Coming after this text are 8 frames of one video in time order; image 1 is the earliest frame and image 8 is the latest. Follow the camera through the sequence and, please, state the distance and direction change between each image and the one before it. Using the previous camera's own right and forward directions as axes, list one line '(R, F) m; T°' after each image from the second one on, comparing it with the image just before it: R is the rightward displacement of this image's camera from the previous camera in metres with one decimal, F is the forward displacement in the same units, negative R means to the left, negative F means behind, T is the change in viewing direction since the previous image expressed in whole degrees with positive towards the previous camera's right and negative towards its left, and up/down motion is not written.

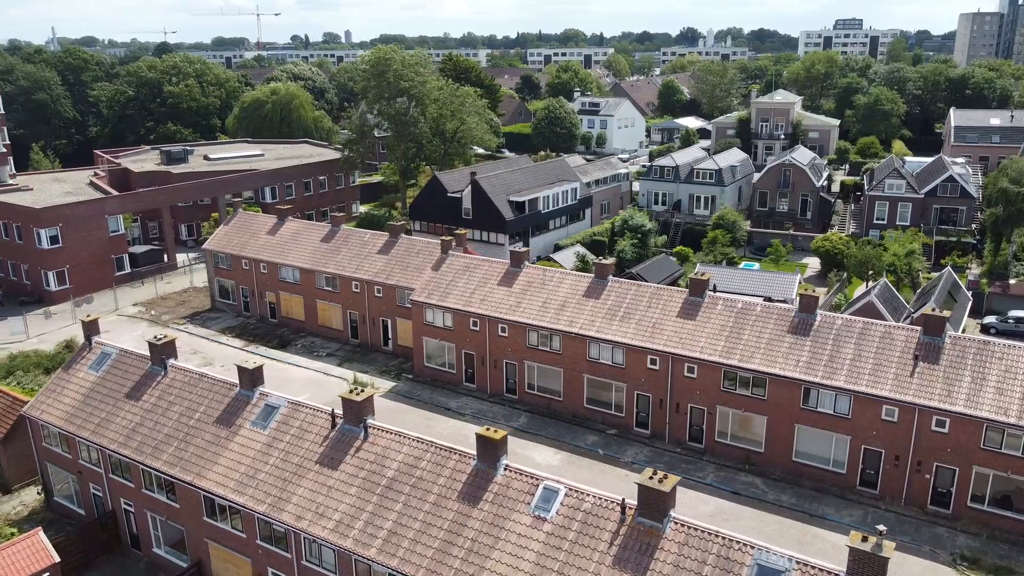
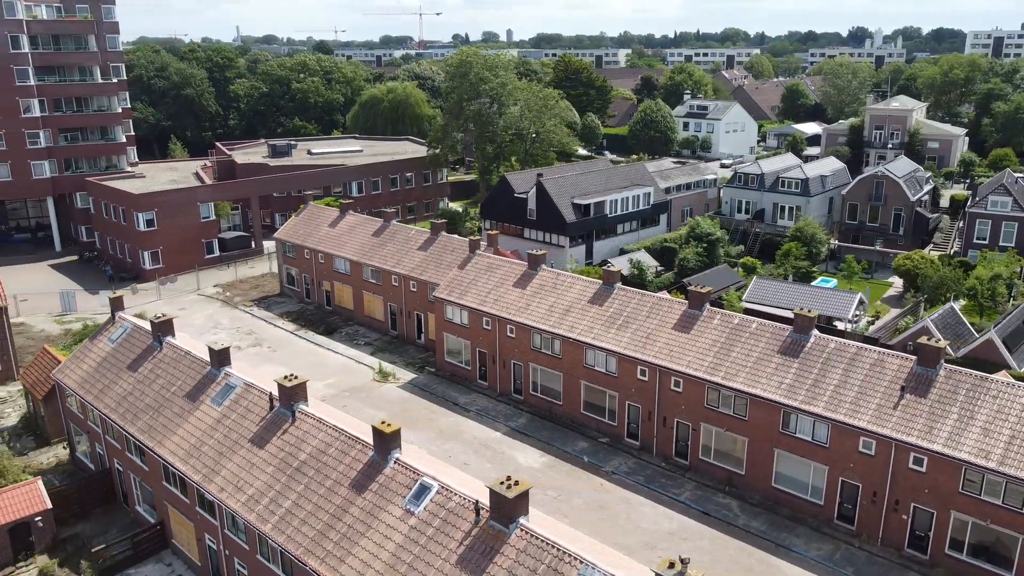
(+5.3, 0.0) m; -10°
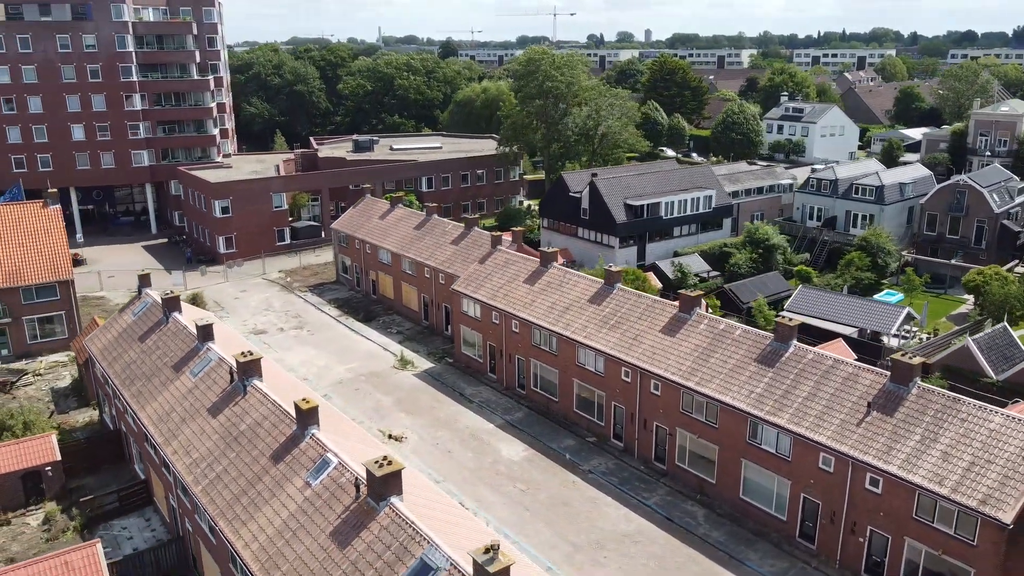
(+4.8, -0.1) m; -9°
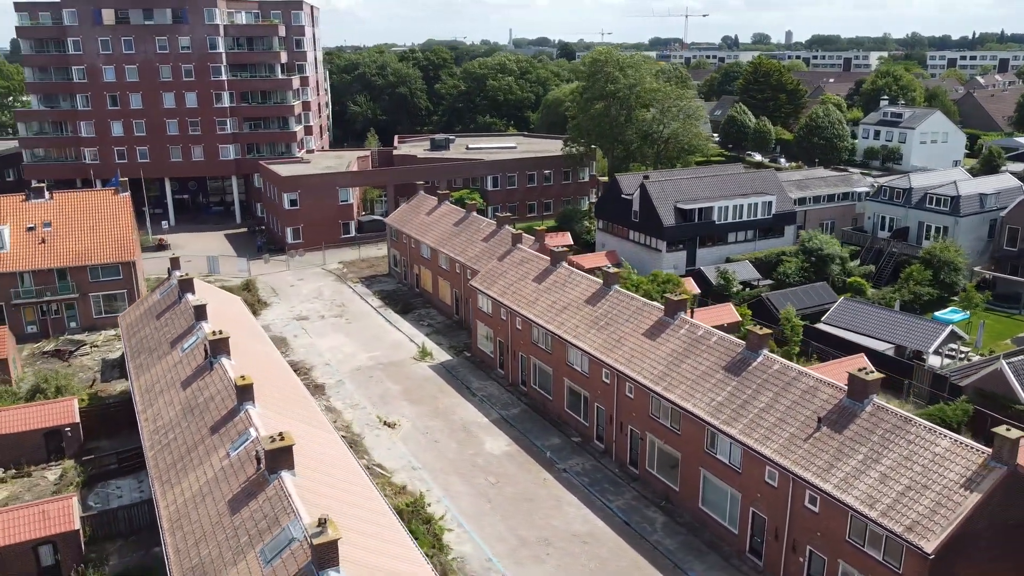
(+4.7, 0.0) m; -9°
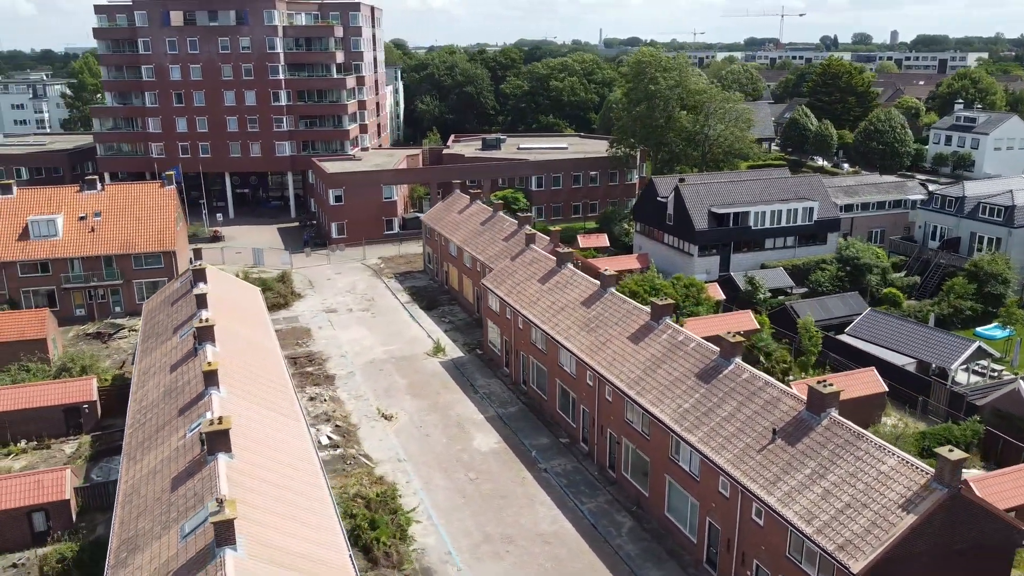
(+3.3, -0.1) m; -6°
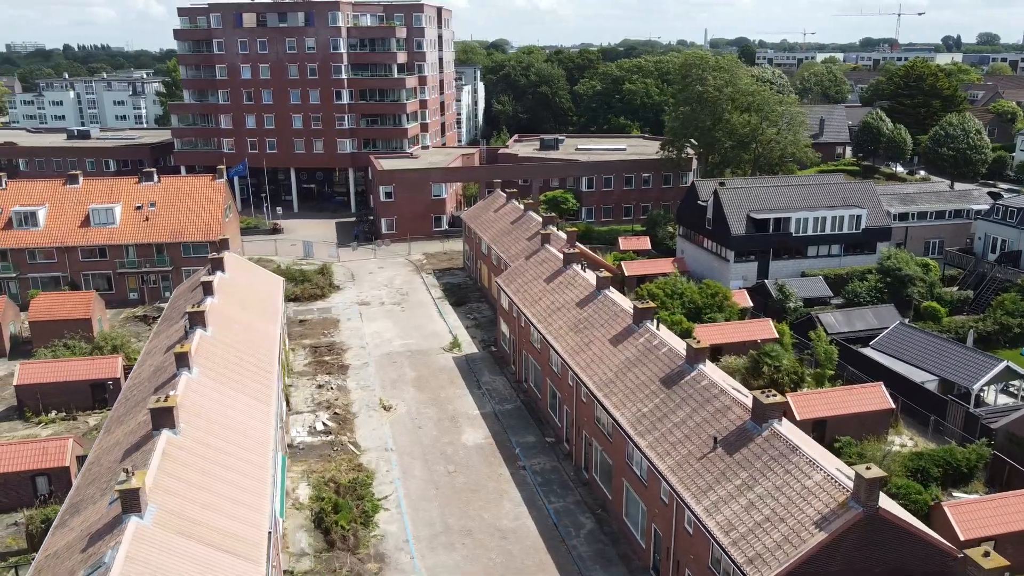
(+3.8, -0.1) m; -7°
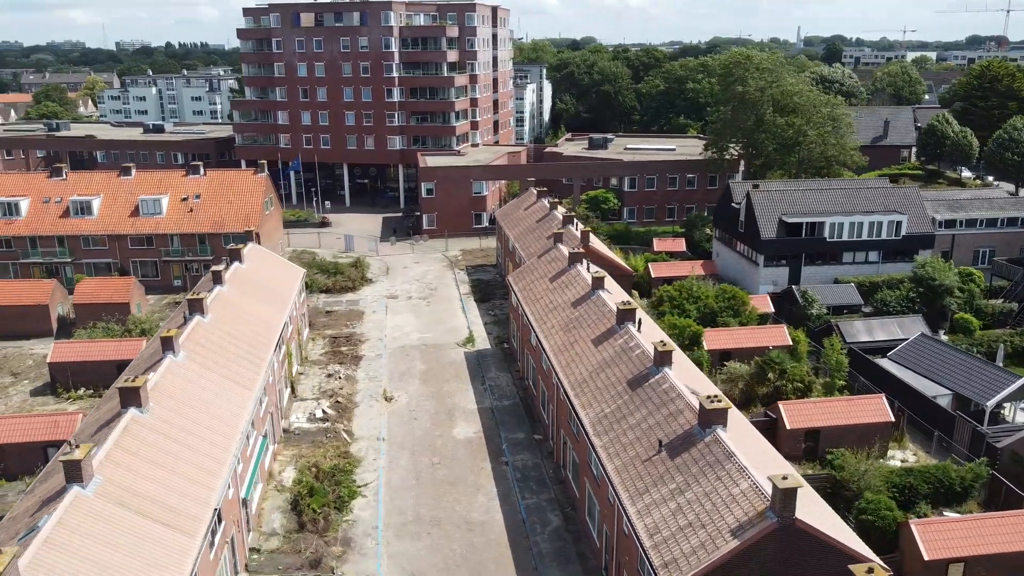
(+3.2, -0.2) m; -6°
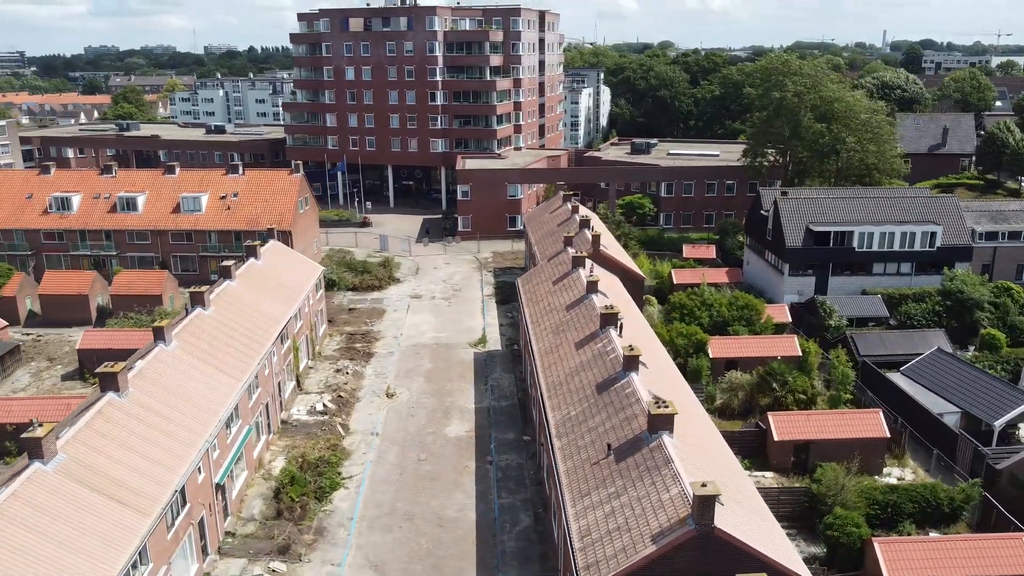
(+2.9, -0.2) m; -5°
